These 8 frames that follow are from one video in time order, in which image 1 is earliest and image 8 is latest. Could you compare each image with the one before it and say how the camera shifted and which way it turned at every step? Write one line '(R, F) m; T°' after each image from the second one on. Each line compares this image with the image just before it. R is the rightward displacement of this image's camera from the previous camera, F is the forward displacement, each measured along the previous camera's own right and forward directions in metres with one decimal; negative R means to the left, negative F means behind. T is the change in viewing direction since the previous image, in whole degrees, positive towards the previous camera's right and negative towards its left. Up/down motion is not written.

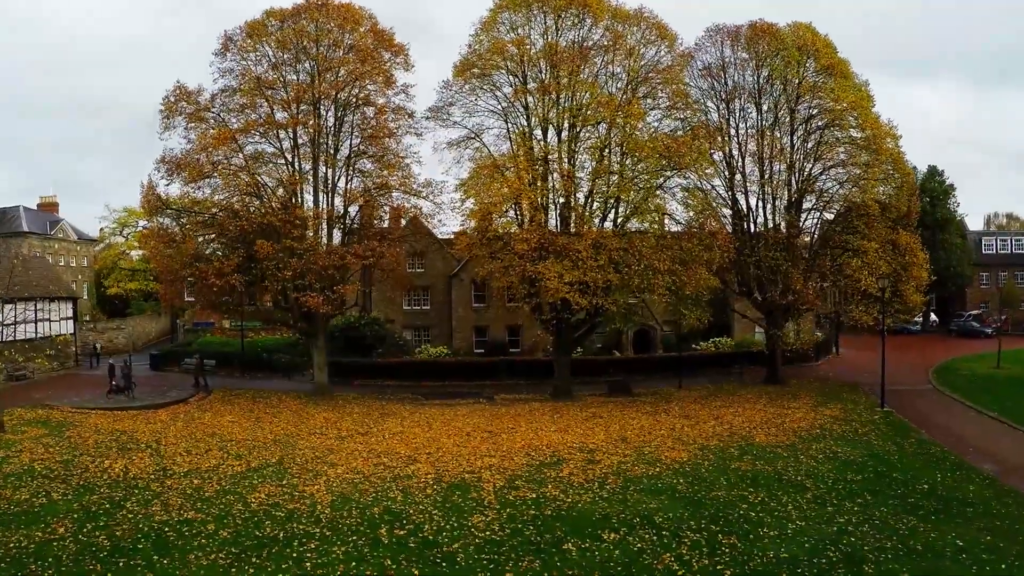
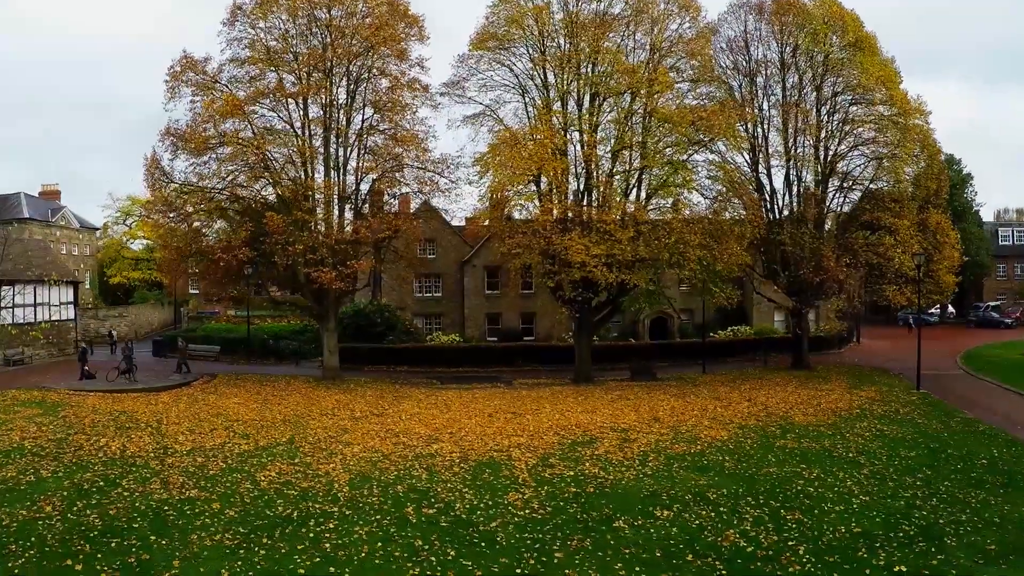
(-0.6, +1.3) m; 0°
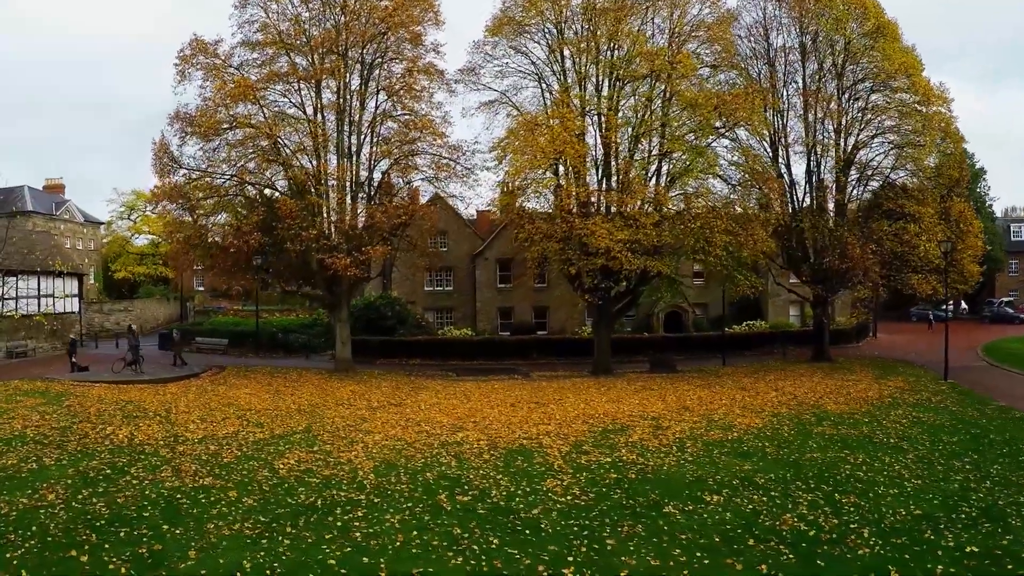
(-0.5, +0.8) m; 0°
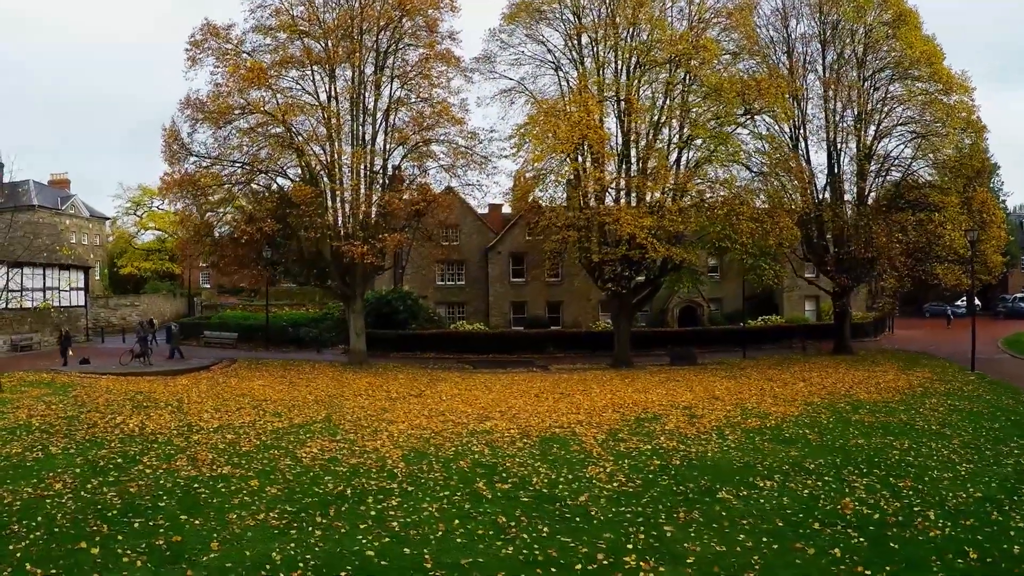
(-0.5, +0.7) m; 0°
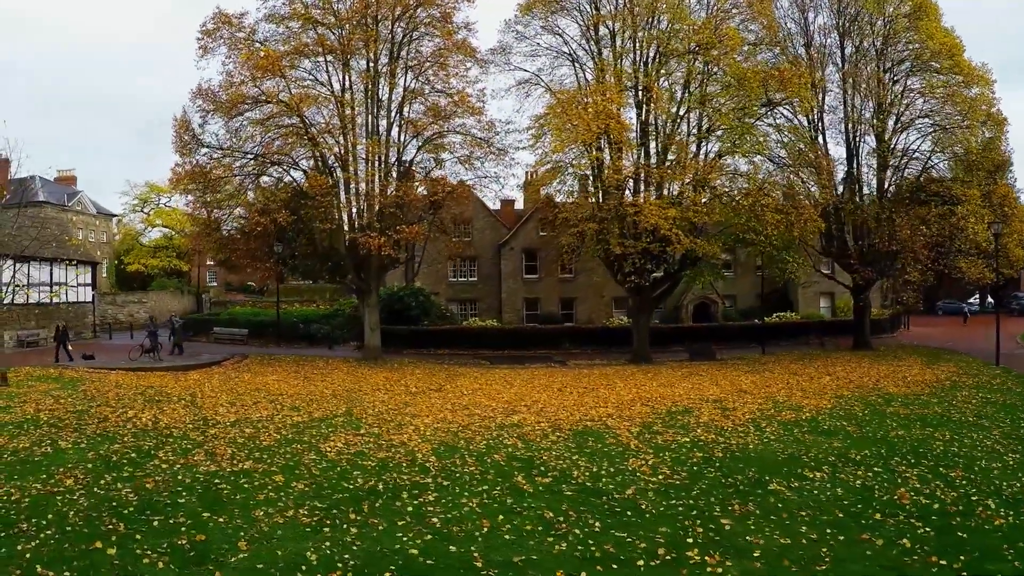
(-0.5, +0.5) m; 0°
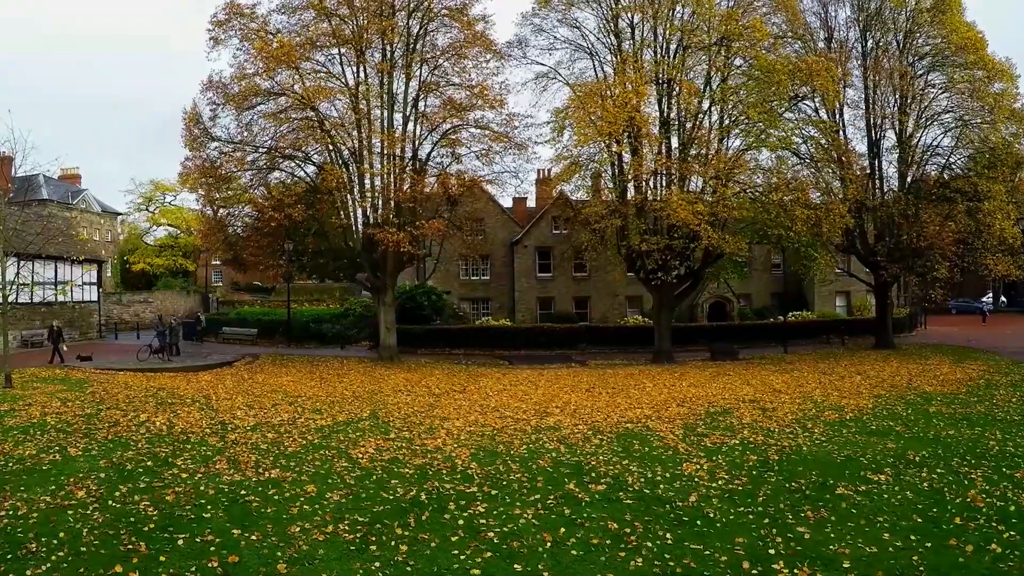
(-0.6, +0.7) m; 0°
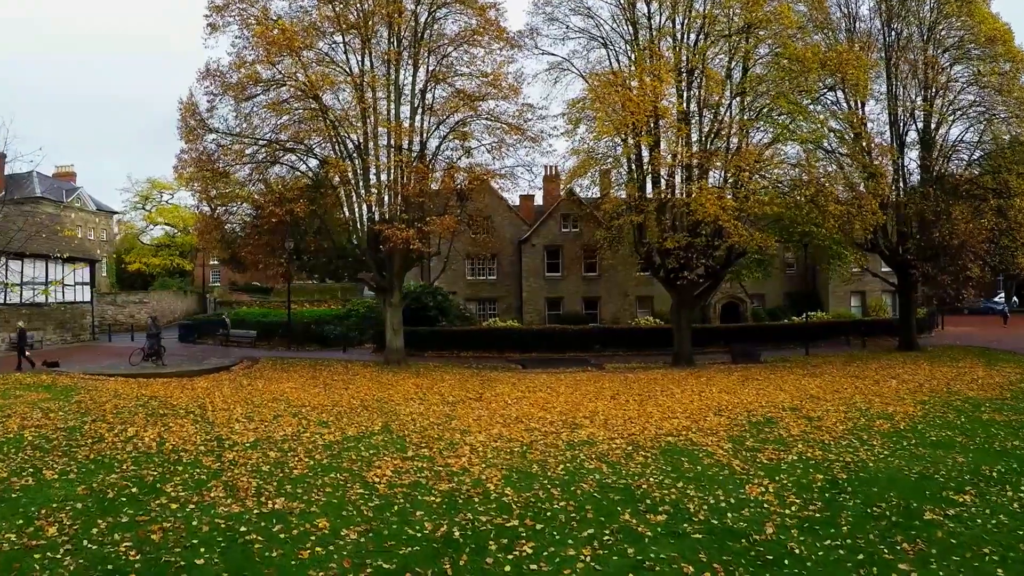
(-0.5, +1.2) m; 0°
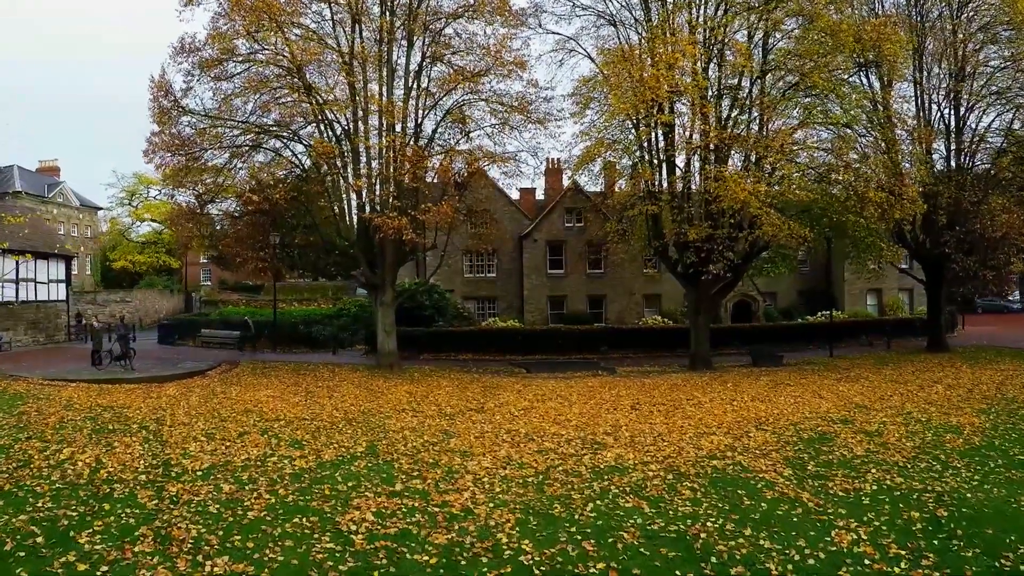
(-0.2, +2.0) m; 0°
